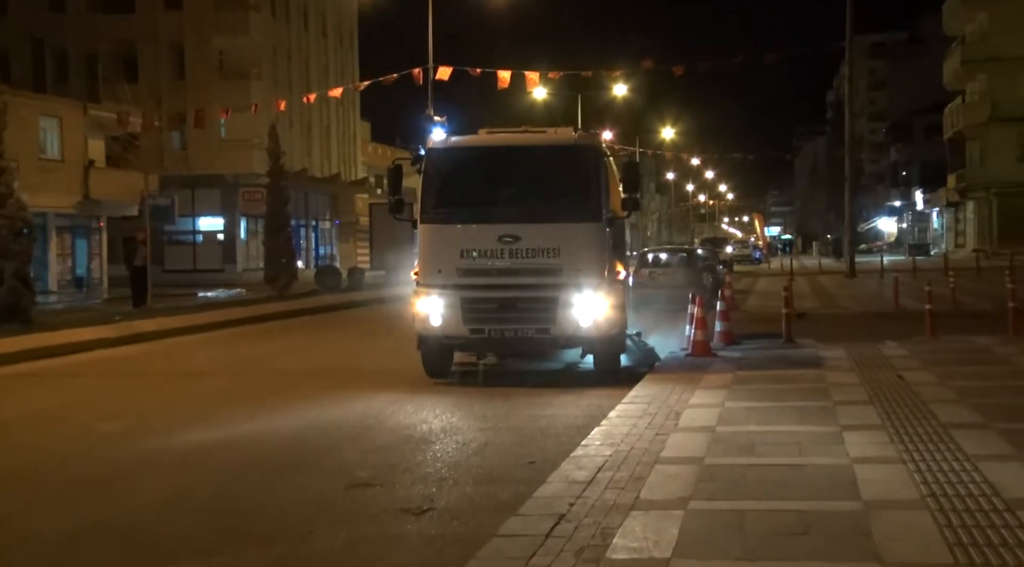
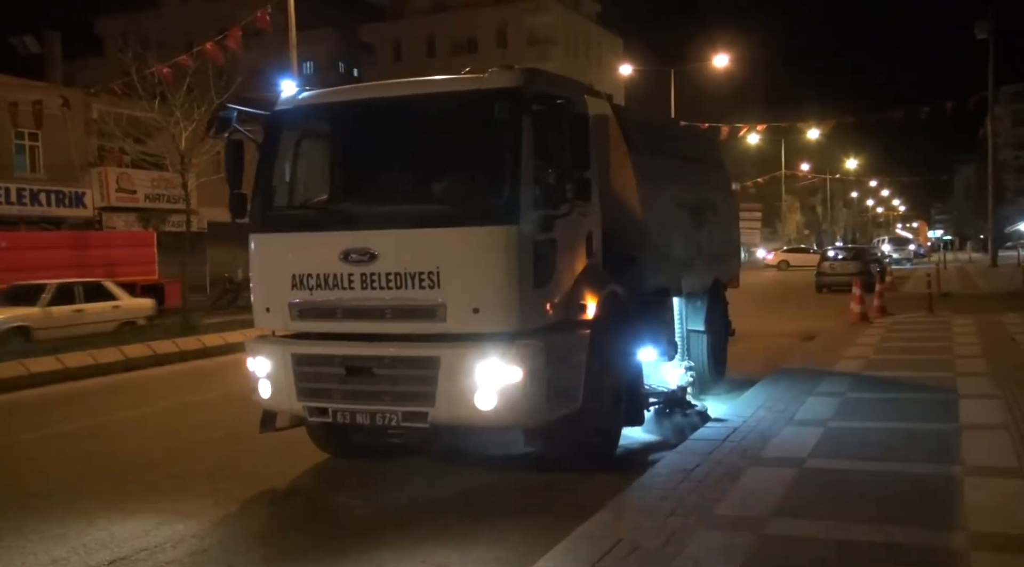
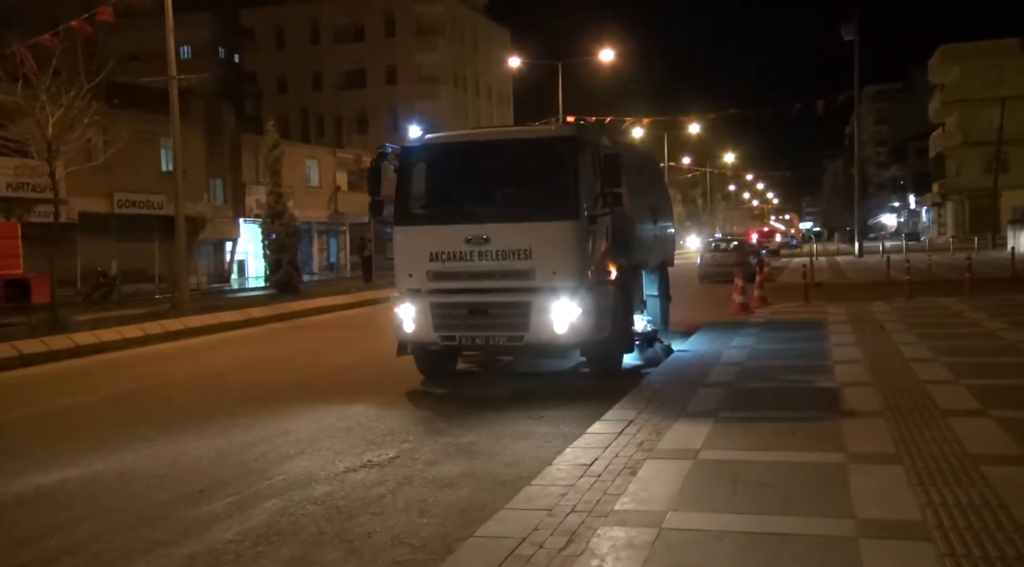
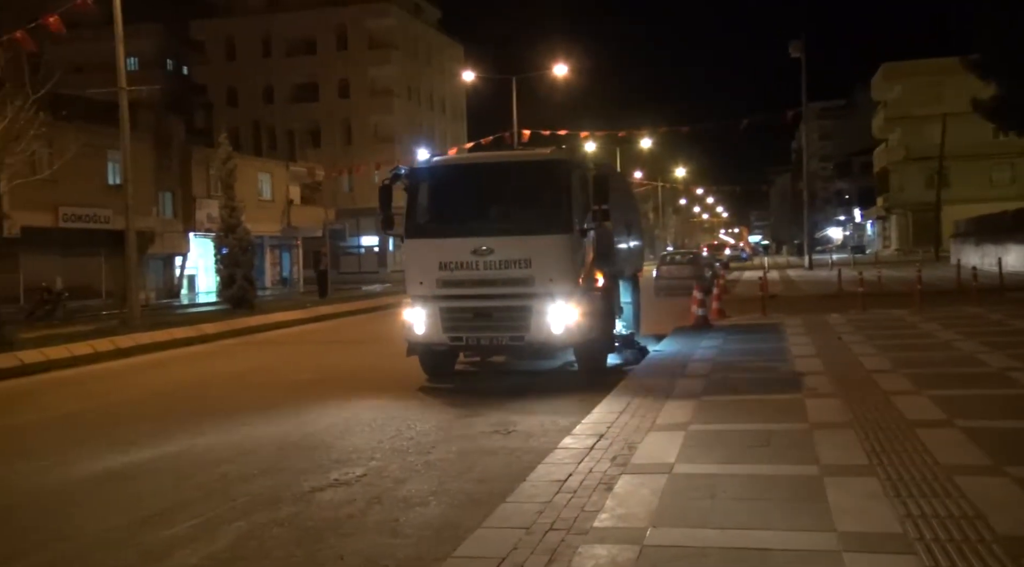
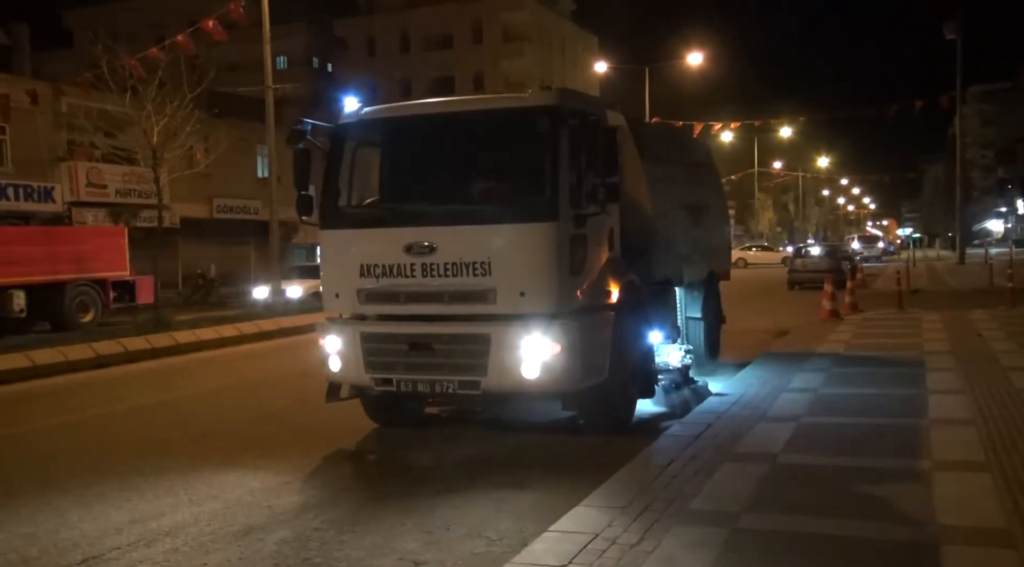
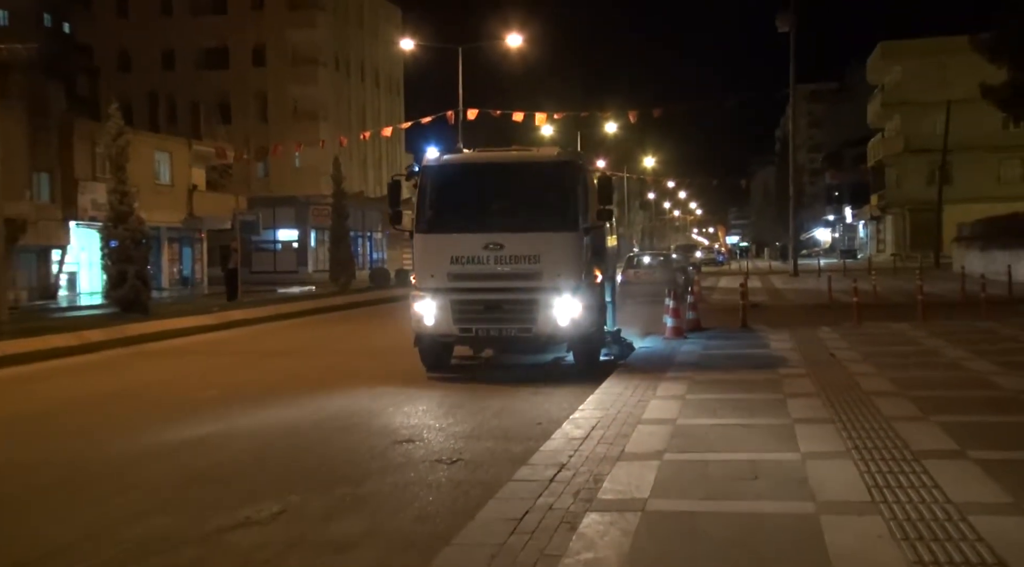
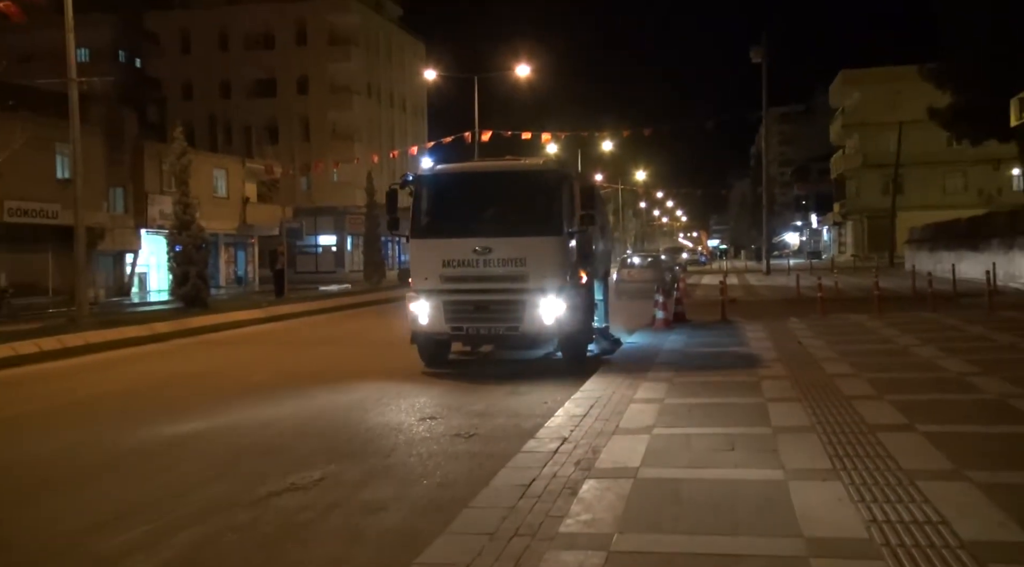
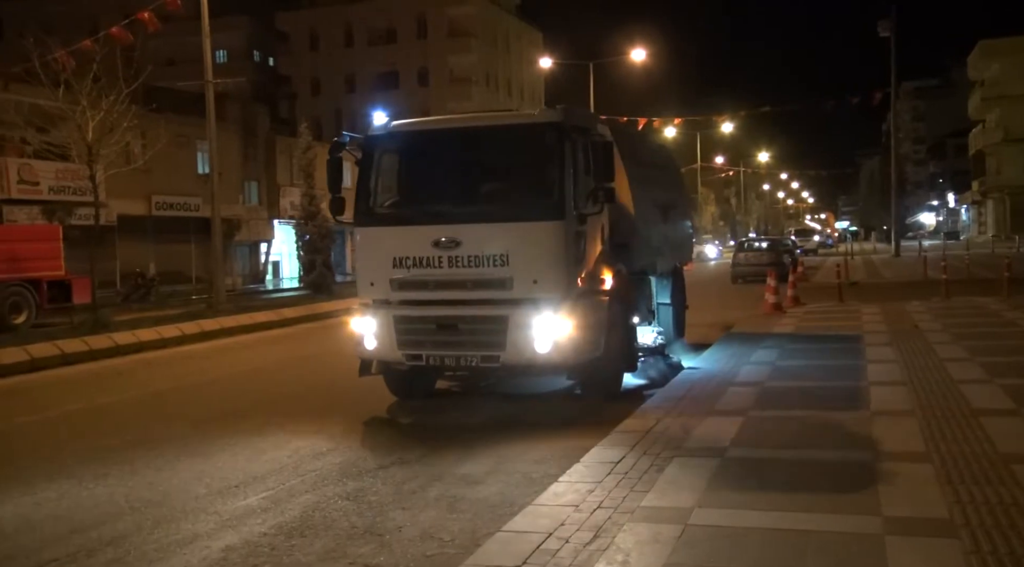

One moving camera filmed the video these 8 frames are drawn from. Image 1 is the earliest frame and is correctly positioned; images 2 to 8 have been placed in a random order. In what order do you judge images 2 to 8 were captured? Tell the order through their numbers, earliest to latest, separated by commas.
6, 7, 4, 3, 8, 5, 2
